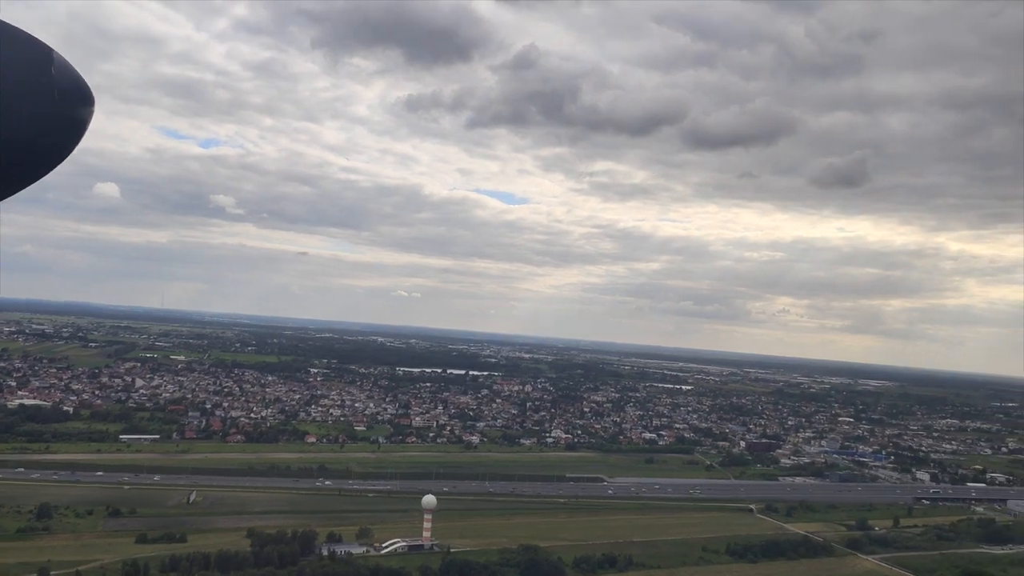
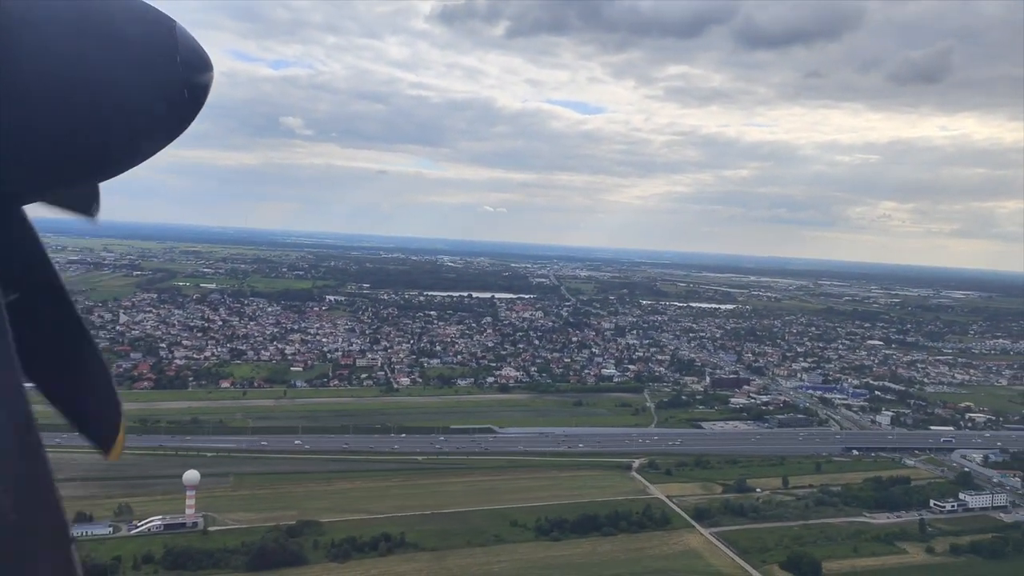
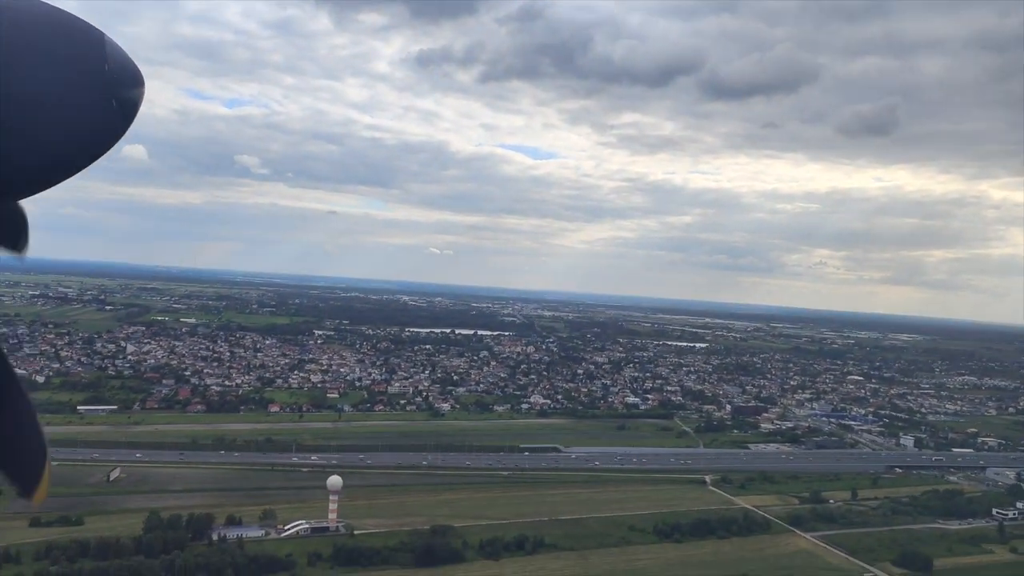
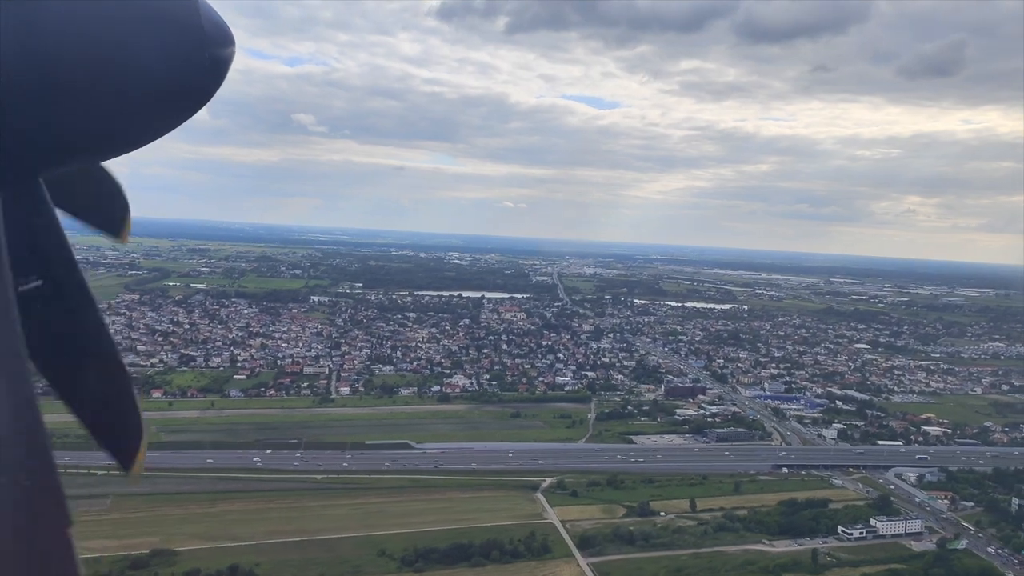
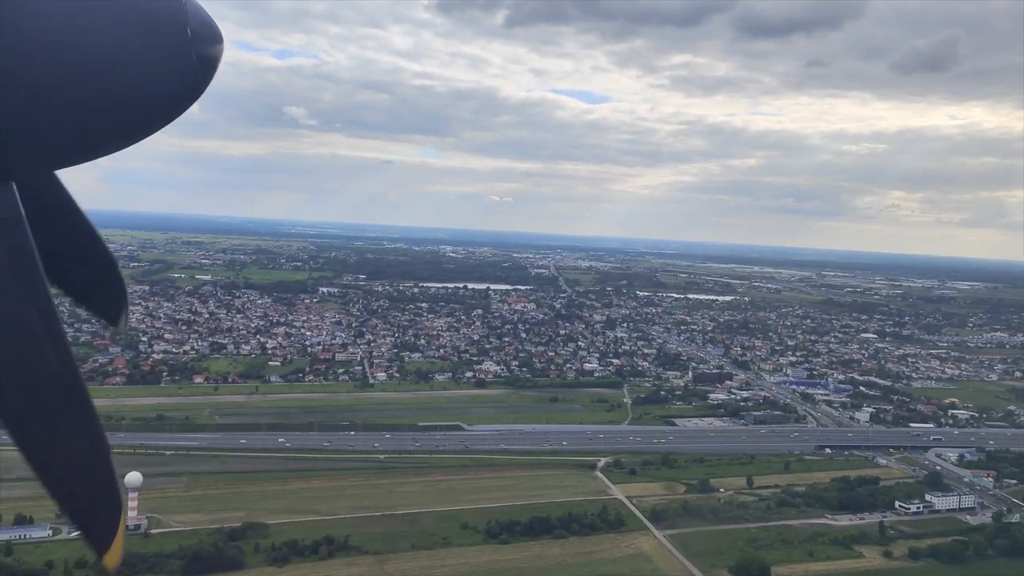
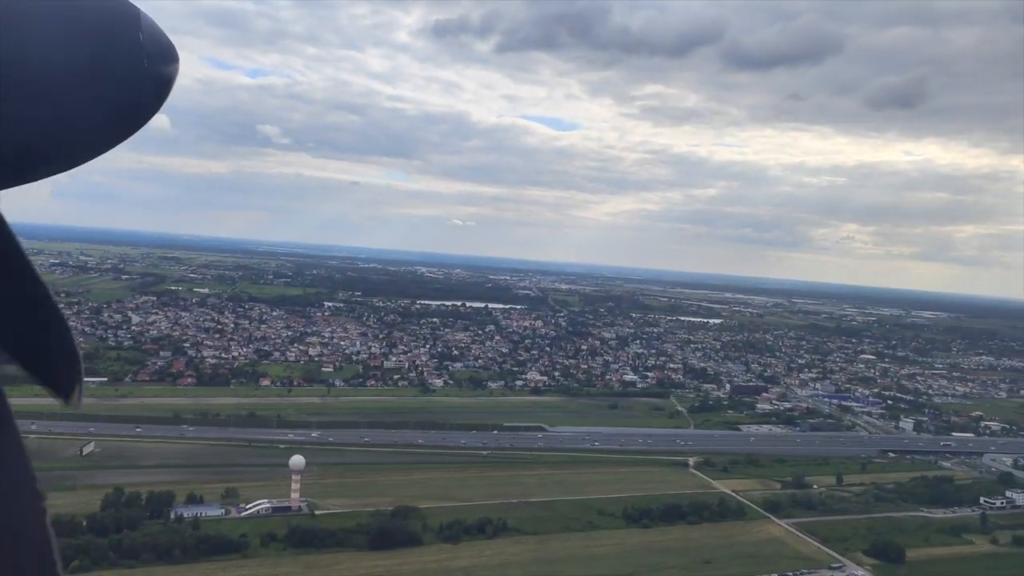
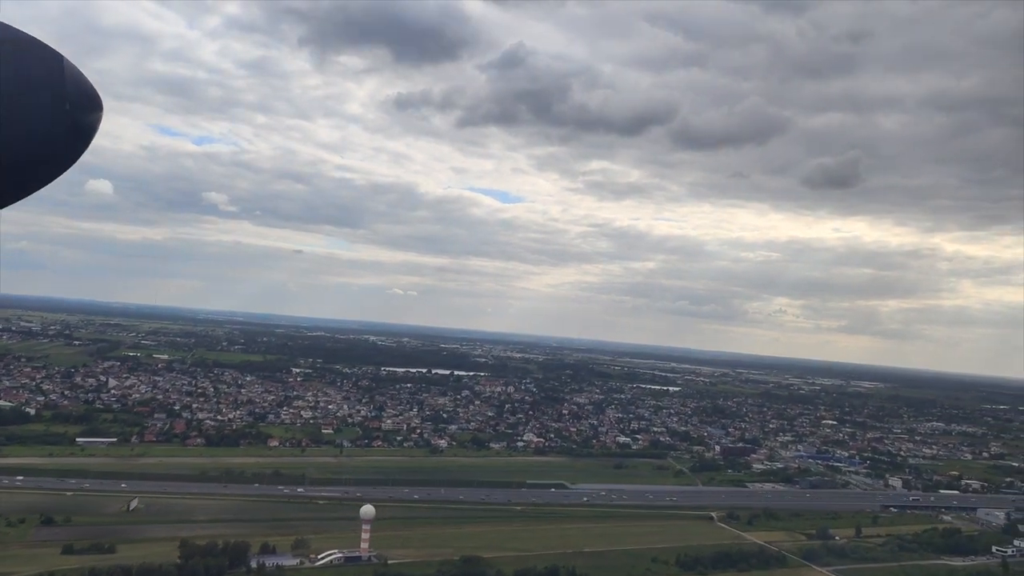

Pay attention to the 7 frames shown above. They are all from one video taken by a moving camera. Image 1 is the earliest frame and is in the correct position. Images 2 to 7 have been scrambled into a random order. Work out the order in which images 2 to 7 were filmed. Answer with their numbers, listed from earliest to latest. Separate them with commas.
7, 3, 6, 2, 5, 4
